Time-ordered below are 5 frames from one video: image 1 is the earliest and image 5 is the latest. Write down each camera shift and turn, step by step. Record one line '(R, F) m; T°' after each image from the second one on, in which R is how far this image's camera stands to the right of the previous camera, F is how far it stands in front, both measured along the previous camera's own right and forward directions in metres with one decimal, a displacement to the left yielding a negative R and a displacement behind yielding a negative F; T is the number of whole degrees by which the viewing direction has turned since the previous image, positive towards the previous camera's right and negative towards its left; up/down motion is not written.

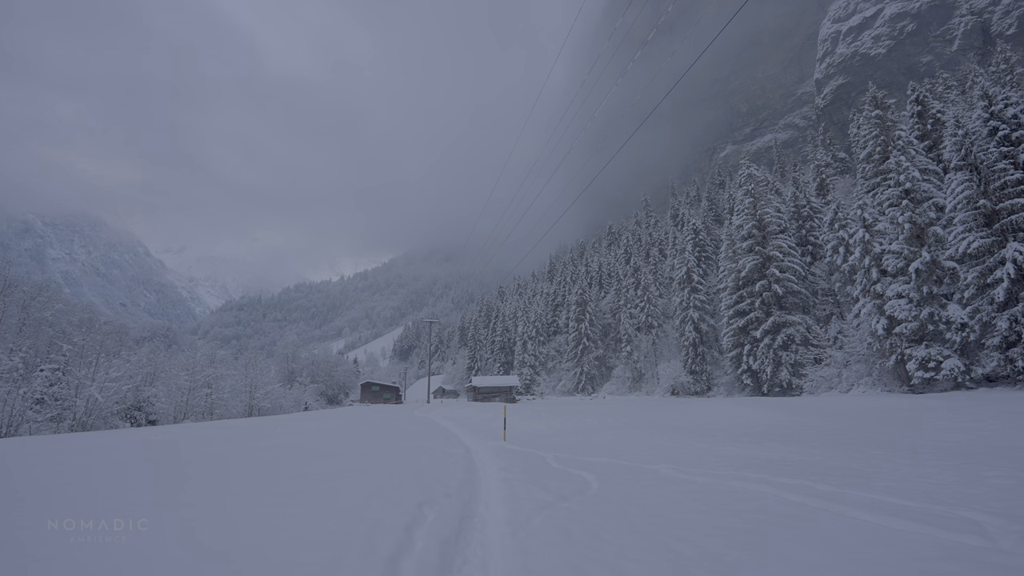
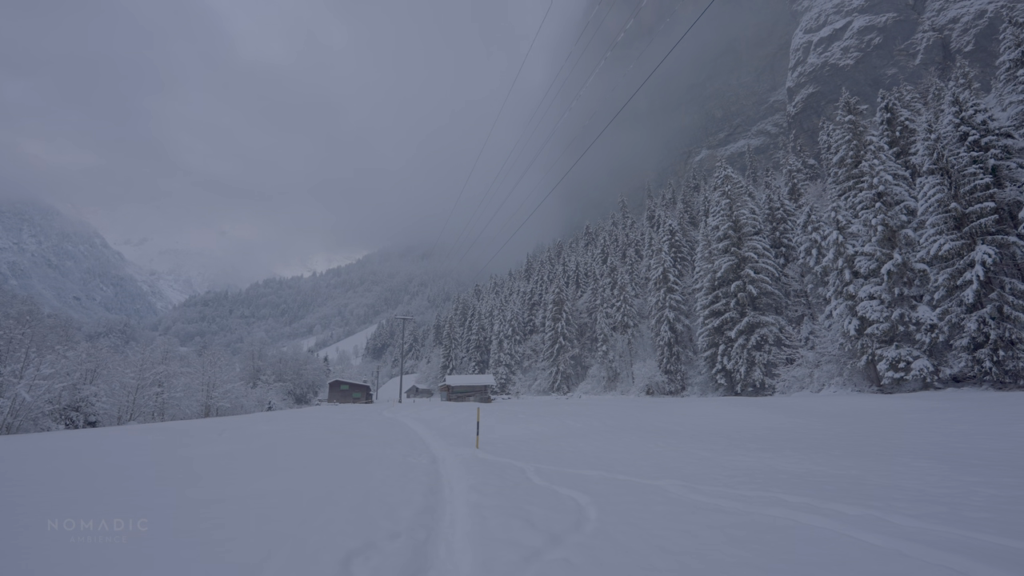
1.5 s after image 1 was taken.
(0.0, +1.1) m; +3°
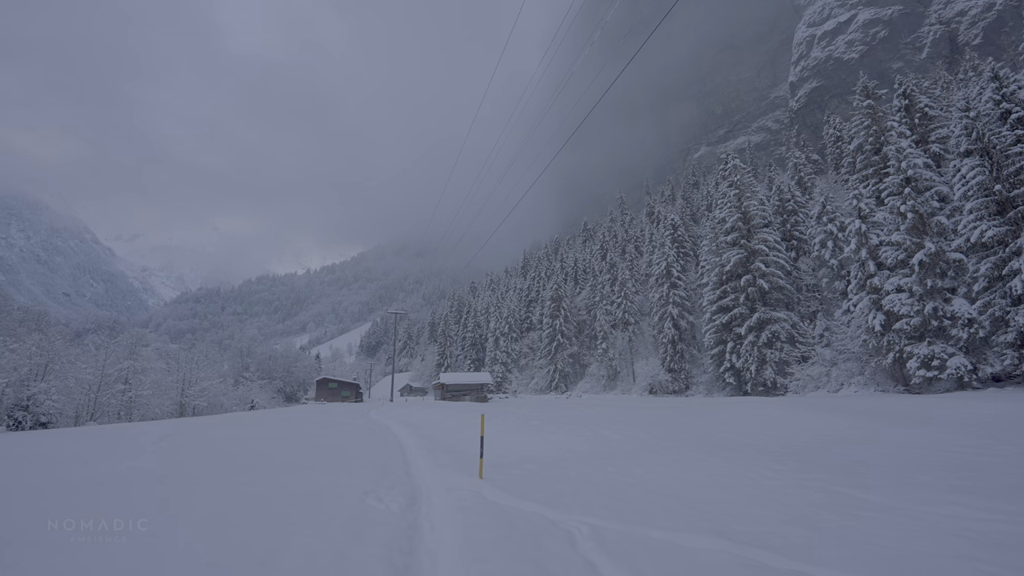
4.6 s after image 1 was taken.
(-0.3, +2.6) m; +1°
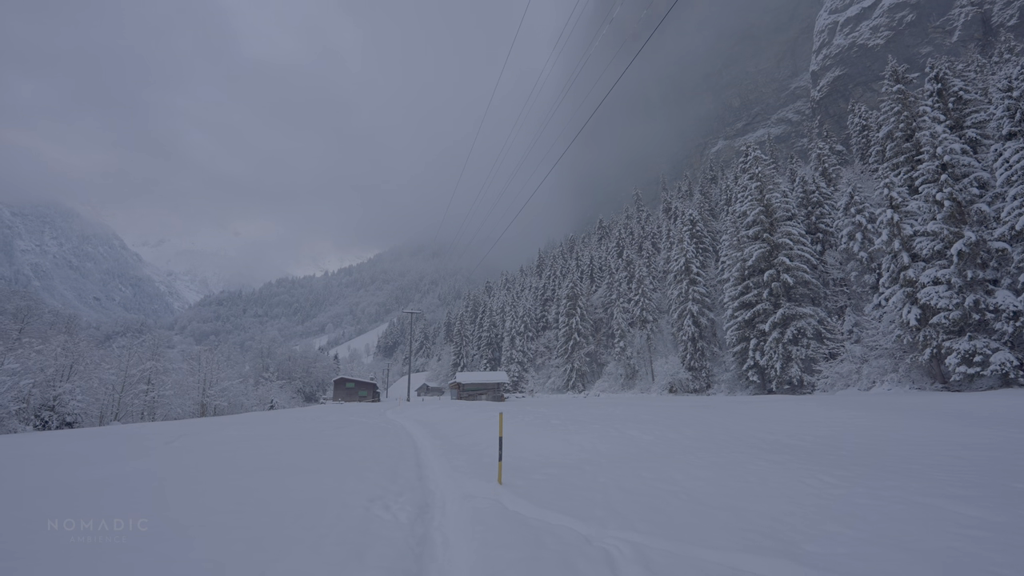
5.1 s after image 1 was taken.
(-0.1, +0.5) m; -2°
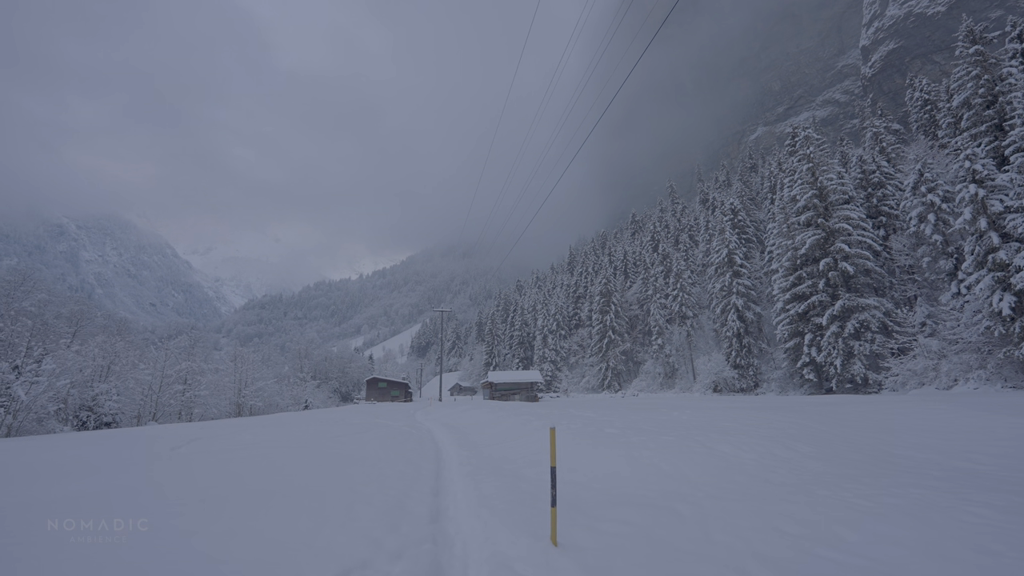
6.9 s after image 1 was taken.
(-0.2, +1.6) m; -4°
